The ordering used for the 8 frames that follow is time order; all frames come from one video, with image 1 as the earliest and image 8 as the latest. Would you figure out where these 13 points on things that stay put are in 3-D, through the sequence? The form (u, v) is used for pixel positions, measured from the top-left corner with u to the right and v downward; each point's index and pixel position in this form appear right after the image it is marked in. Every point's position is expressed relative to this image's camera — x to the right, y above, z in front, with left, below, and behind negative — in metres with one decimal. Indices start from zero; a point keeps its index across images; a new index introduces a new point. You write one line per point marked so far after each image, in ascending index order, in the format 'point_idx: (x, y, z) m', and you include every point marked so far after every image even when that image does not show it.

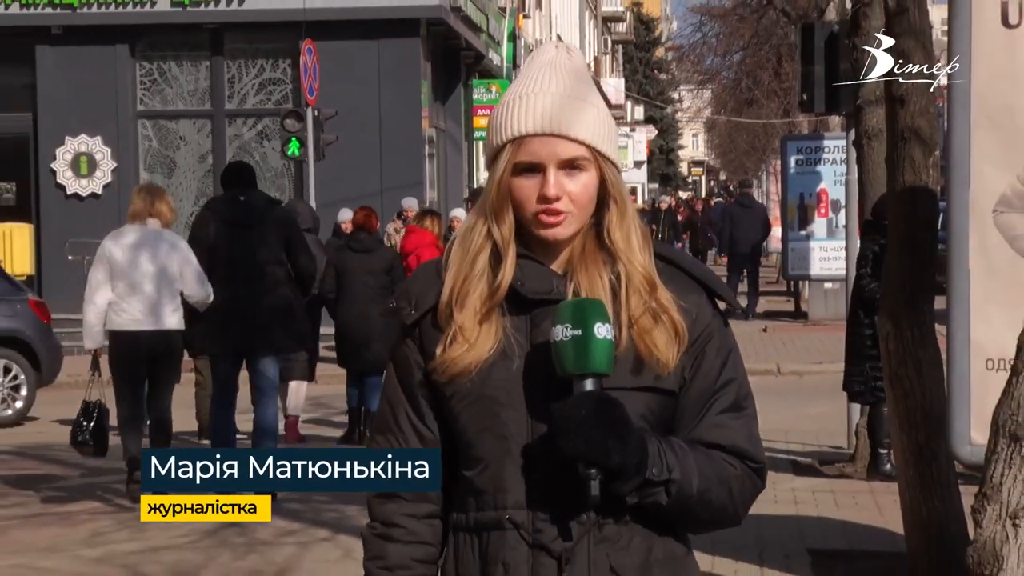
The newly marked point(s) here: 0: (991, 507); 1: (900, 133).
0: (+1.8, -0.8, +5.2) m
1: (+1.6, +0.7, +6.4) m
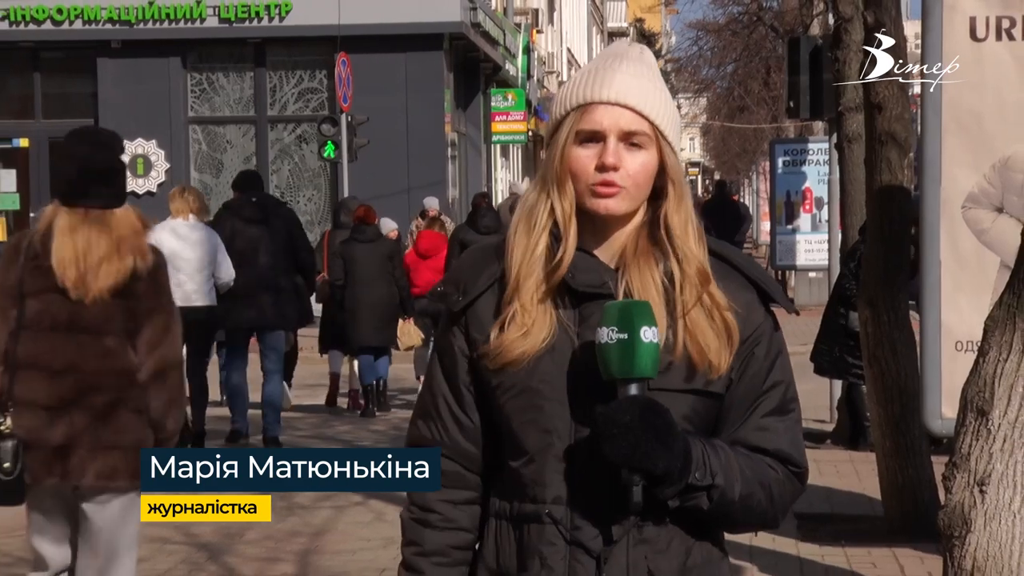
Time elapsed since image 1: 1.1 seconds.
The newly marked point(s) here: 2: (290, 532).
0: (+1.8, -0.8, +5.8) m
1: (+1.7, +0.7, +7.0) m
2: (-1.1, -1.2, +7.2) m
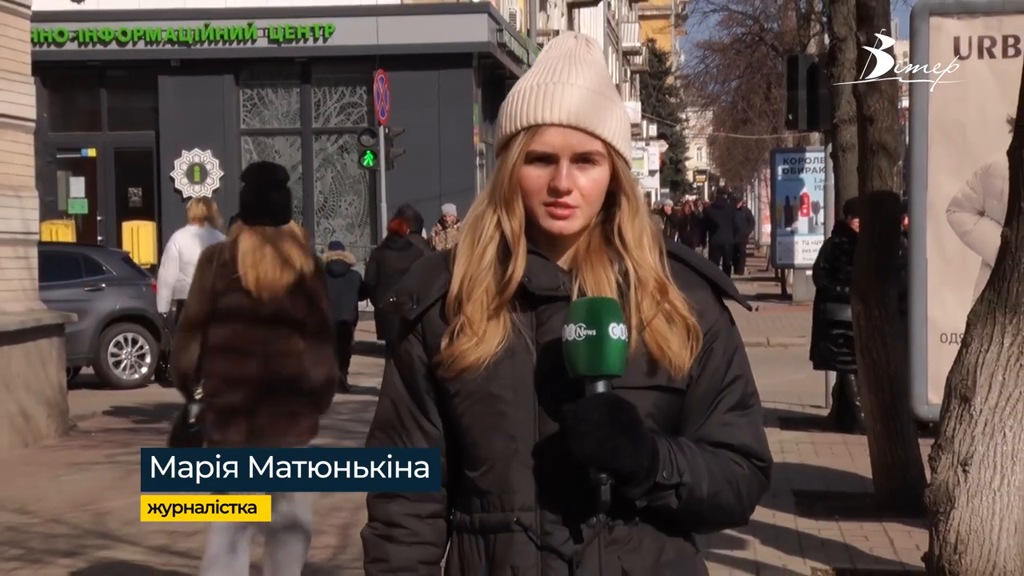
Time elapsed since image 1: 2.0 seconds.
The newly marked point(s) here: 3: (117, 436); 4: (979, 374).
0: (+1.9, -0.7, +6.3) m
1: (+1.8, +0.7, +7.5) m
2: (-1.0, -1.2, +7.7) m
3: (-3.1, -1.1, +11.5) m
4: (+2.0, -0.4, +6.3) m
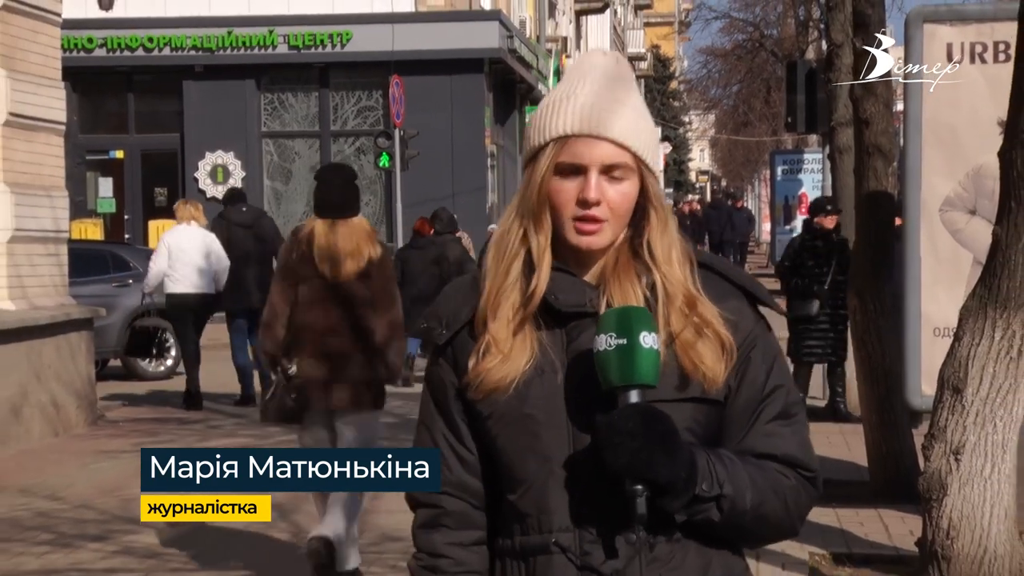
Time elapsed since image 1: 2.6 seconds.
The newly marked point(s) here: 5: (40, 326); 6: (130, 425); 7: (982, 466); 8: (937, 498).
0: (+2.0, -0.7, +6.6) m
1: (+1.9, +0.8, +7.8) m
2: (-0.9, -1.2, +8.0) m
3: (-3.0, -1.1, +11.8) m
4: (+2.1, -0.4, +6.5) m
5: (-3.4, -0.3, +10.4) m
6: (-3.1, -1.1, +11.7) m
7: (+2.1, -0.8, +6.5) m
8: (+2.0, -1.0, +6.6) m
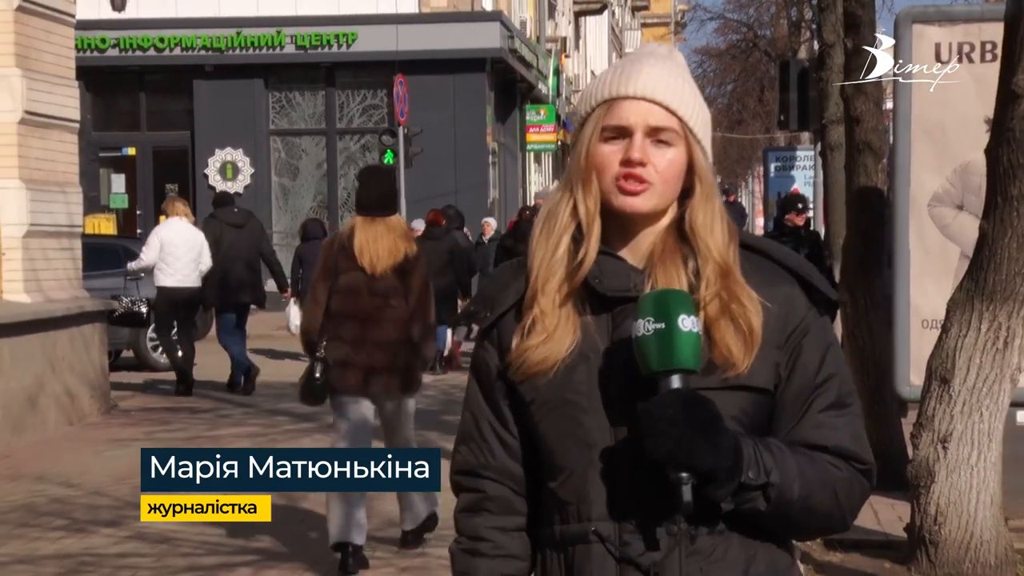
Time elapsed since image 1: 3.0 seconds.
0: (+2.0, -0.7, +6.8) m
1: (+1.9, +0.8, +8.0) m
2: (-0.9, -1.2, +8.2) m
3: (-3.0, -1.0, +12.0) m
4: (+2.1, -0.3, +6.7) m
5: (-3.4, -0.2, +10.6) m
6: (-3.1, -1.0, +11.9) m
7: (+2.1, -0.8, +6.7) m
8: (+2.0, -0.9, +6.8) m
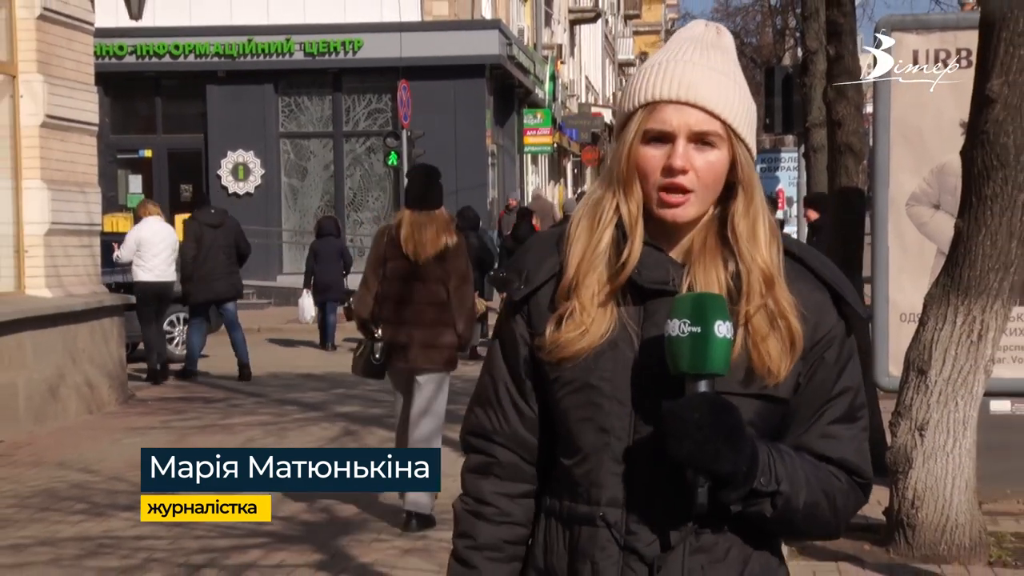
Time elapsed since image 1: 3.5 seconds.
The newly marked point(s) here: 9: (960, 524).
0: (+1.9, -0.7, +7.1) m
1: (+1.9, +0.8, +8.3) m
2: (-0.9, -1.1, +8.6) m
3: (-3.0, -1.0, +12.4) m
4: (+2.1, -0.3, +7.1) m
5: (-3.4, -0.2, +10.9) m
6: (-3.1, -1.0, +12.3) m
7: (+2.1, -0.8, +7.1) m
8: (+1.9, -0.9, +7.1) m
9: (+2.2, -1.2, +7.0) m
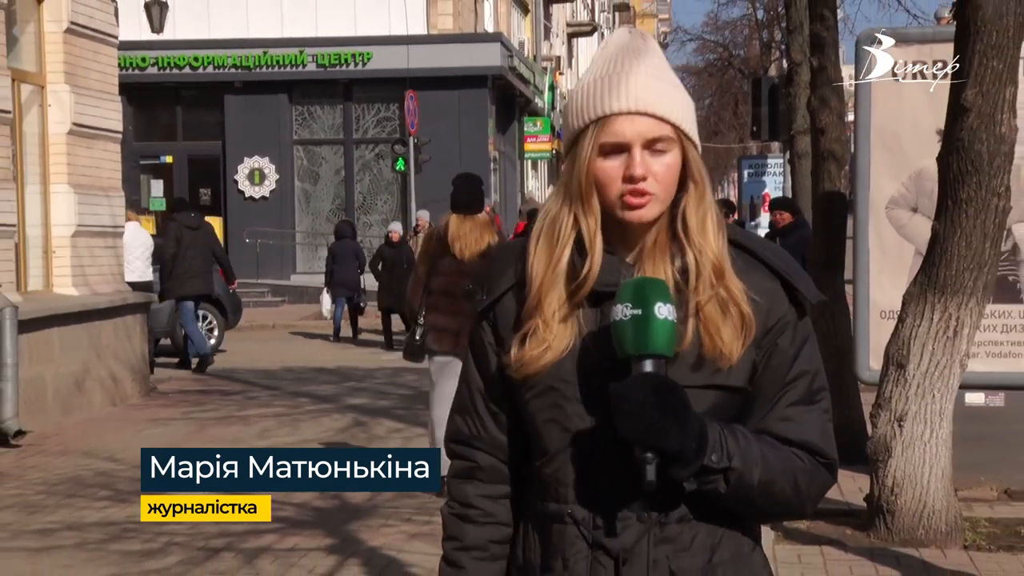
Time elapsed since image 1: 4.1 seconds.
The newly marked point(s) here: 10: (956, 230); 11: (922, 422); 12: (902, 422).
0: (+2.0, -0.7, +7.5) m
1: (+1.9, +0.8, +8.7) m
2: (-0.9, -1.1, +9.0) m
3: (-3.0, -1.0, +12.8) m
4: (+2.1, -0.3, +7.5) m
5: (-3.3, -0.2, +11.4) m
6: (-3.0, -1.0, +12.7) m
7: (+2.1, -0.7, +7.5) m
8: (+2.0, -0.9, +7.5) m
9: (+2.2, -1.1, +7.4) m
10: (+2.2, +0.3, +7.3) m
11: (+2.1, -0.7, +7.5) m
12: (+2.0, -0.7, +7.5) m
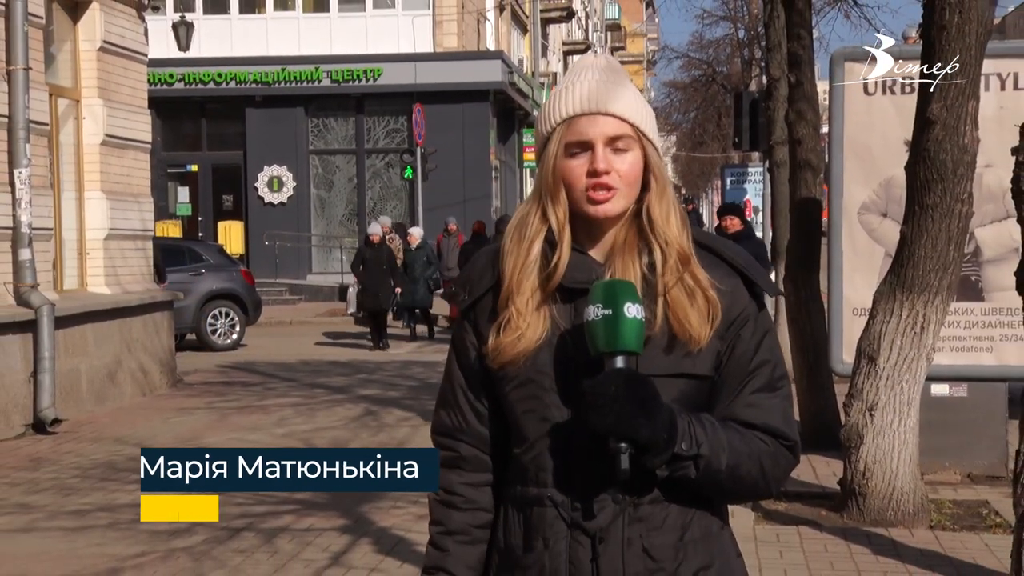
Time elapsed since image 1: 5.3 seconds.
0: (+2.0, -0.7, +8.1) m
1: (+1.9, +0.8, +9.3) m
2: (-0.9, -1.1, +9.6) m
3: (-2.9, -1.0, +13.4) m
4: (+2.1, -0.3, +8.1) m
5: (-3.3, -0.2, +12.0) m
6: (-3.0, -1.0, +13.3) m
7: (+2.1, -0.7, +8.1) m
8: (+1.9, -0.9, +8.2) m
9: (+2.2, -1.1, +8.1) m
10: (+2.2, +0.3, +7.9) m
11: (+2.1, -0.7, +8.1) m
12: (+2.0, -0.7, +8.1) m
